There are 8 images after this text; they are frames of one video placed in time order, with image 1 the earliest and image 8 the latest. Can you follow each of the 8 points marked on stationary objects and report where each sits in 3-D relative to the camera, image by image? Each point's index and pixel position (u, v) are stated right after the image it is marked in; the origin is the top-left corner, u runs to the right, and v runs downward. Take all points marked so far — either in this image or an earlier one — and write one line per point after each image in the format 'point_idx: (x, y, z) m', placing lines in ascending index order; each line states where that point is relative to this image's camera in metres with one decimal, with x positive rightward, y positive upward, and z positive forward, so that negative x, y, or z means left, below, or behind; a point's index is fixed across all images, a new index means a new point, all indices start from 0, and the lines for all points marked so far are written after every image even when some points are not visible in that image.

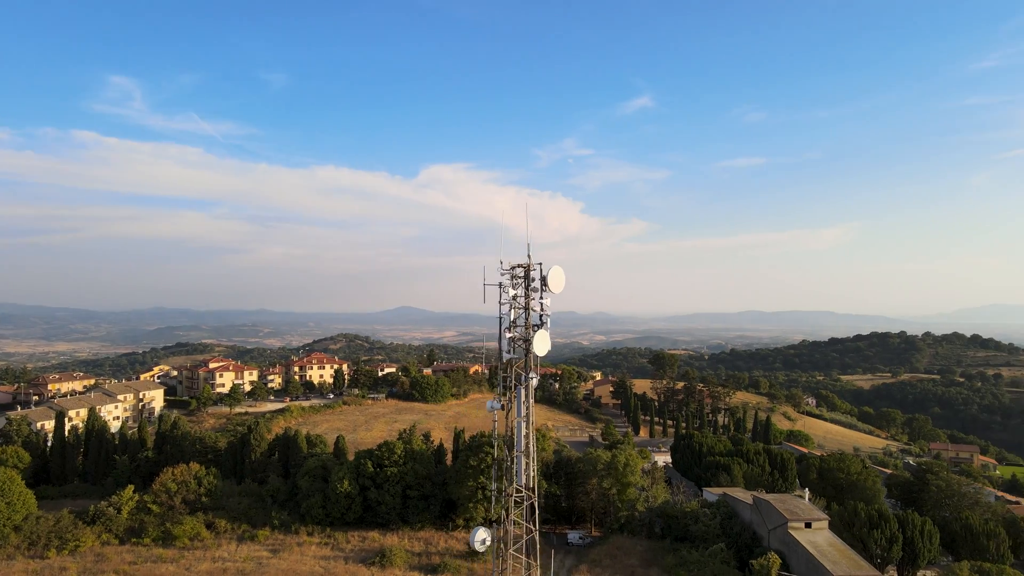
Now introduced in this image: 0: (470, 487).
0: (-0.9, -4.5, +16.3) m
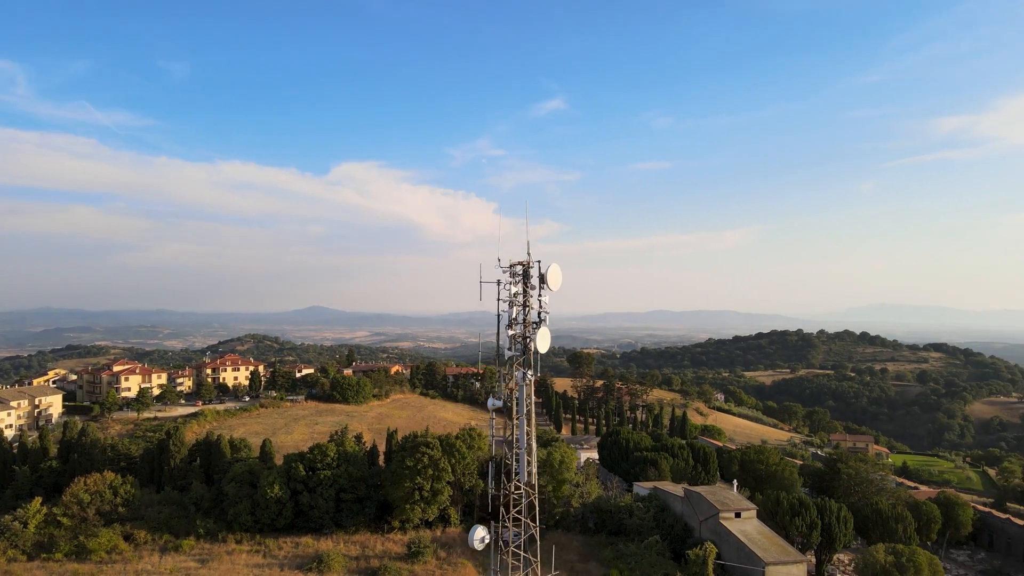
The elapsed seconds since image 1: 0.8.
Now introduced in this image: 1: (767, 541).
0: (-2.4, -4.5, +16.1) m
1: (+4.8, -4.7, +13.4) m
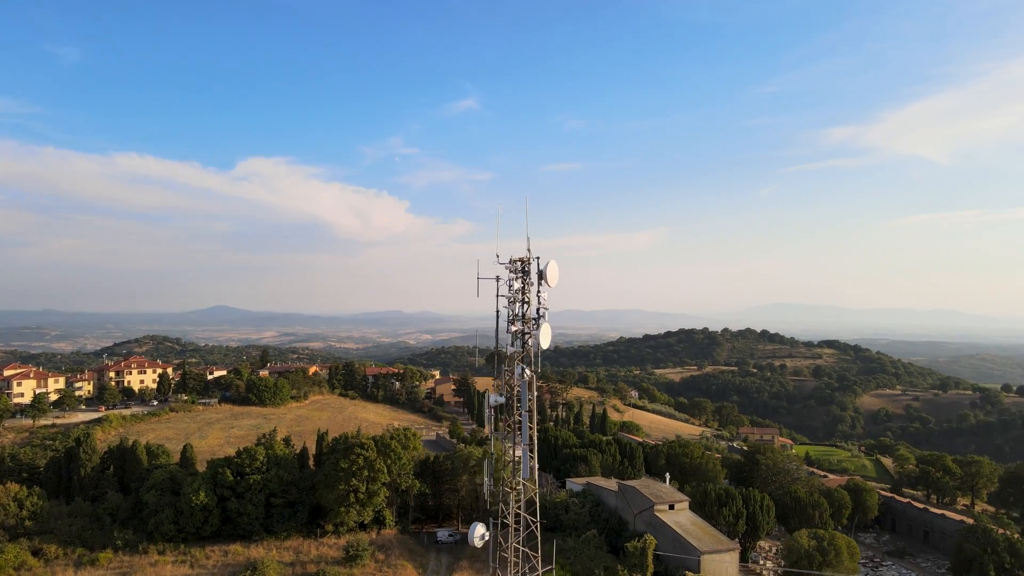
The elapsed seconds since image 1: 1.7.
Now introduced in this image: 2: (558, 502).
0: (-3.8, -4.5, +15.8) m
1: (+3.7, -4.7, +13.8) m
2: (+1.1, -5.0, +16.7) m
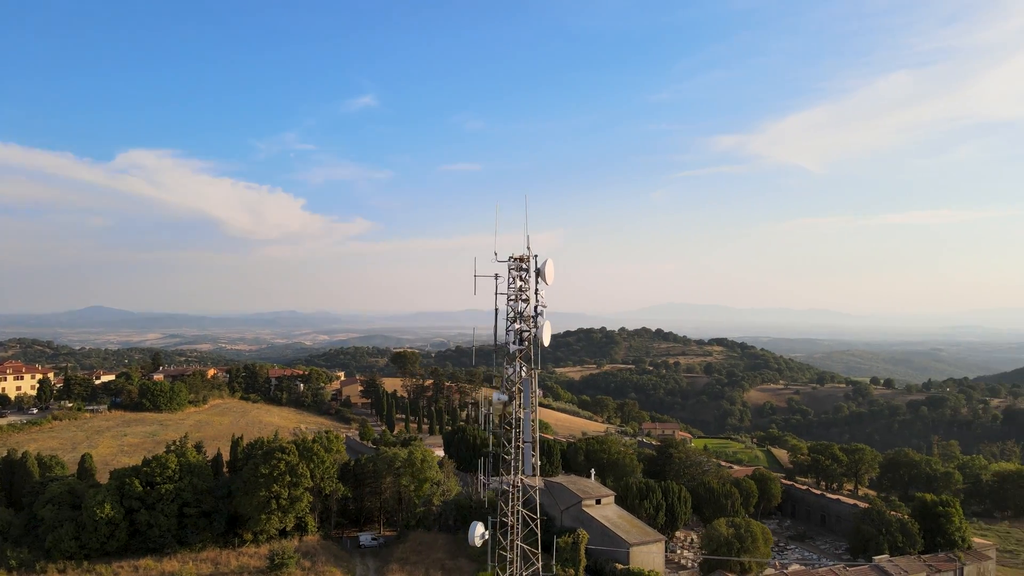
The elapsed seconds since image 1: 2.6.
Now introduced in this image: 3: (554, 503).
0: (-5.3, -4.4, +15.2) m
1: (+2.3, -4.7, +14.2) m
2: (-0.6, -5.0, +16.7) m
3: (+0.9, -4.7, +15.9) m
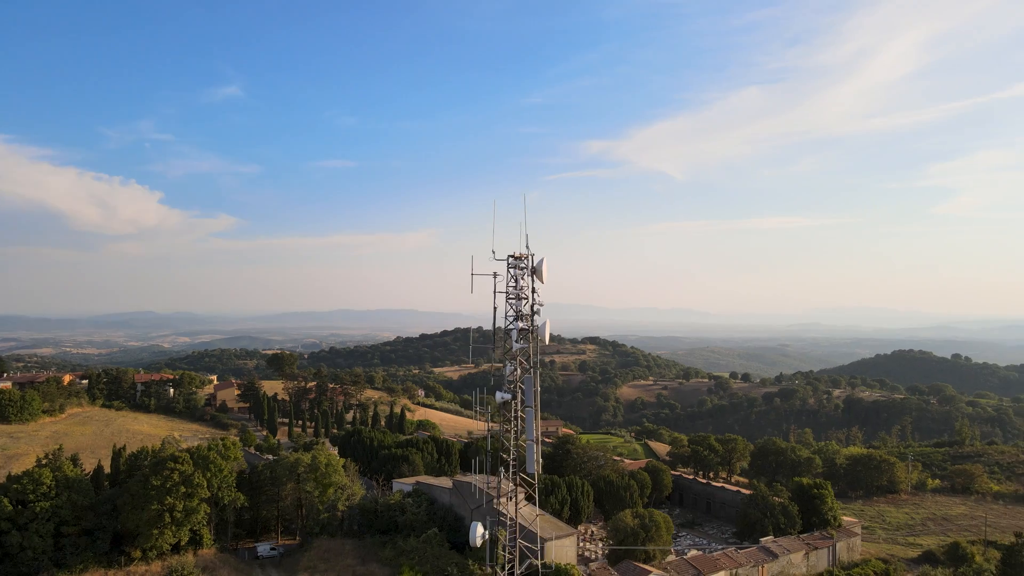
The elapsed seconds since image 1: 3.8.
0: (-7.1, -4.4, +14.2) m
1: (+0.6, -4.7, +14.5) m
2: (-2.7, -5.0, +16.5) m
3: (-1.1, -4.7, +15.9) m
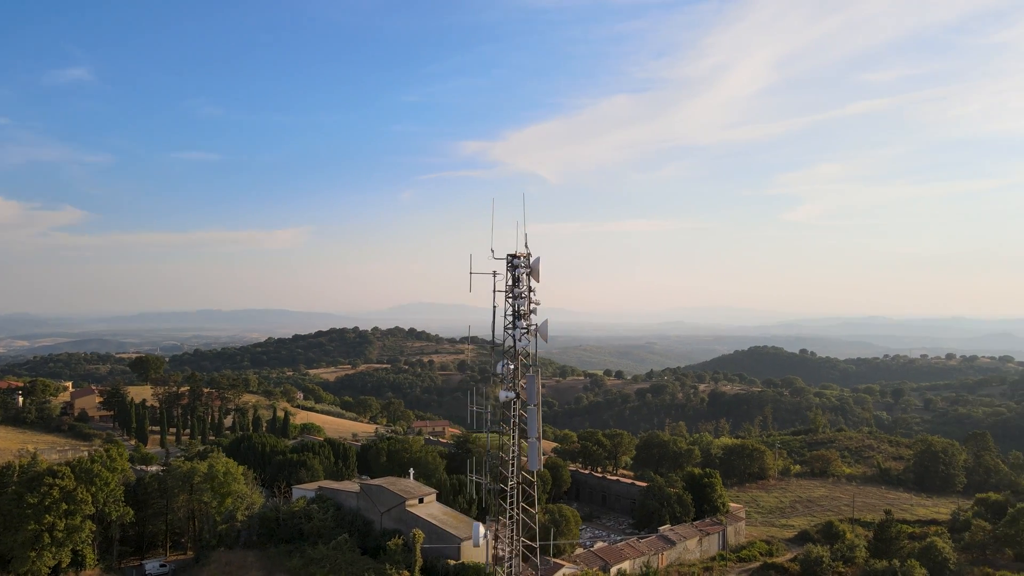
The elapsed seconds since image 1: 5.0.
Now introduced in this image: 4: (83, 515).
0: (-8.7, -4.4, +12.9) m
1: (-1.2, -4.7, +14.4) m
2: (-4.8, -4.9, +15.9) m
3: (-3.0, -4.7, +15.5) m
4: (-8.2, -4.3, +13.7) m
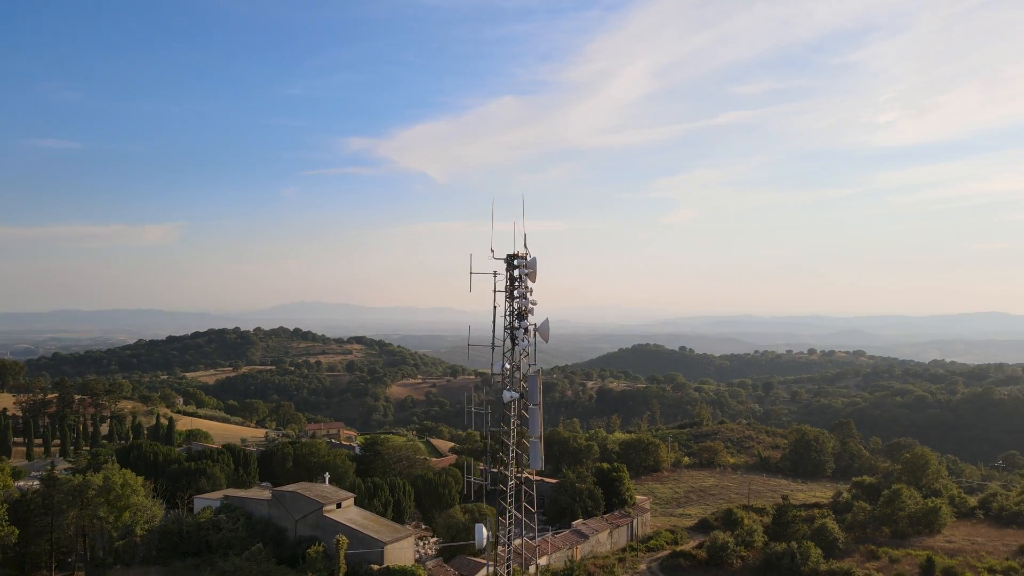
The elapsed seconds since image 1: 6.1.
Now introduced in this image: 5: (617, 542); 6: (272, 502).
0: (-9.9, -4.4, +11.5) m
1: (-2.7, -4.6, +14.1) m
2: (-6.5, -4.9, +15.0) m
3: (-4.7, -4.7, +15.0) m
4: (-9.6, -4.3, +12.4) m
5: (+2.9, -6.9, +19.6) m
6: (-5.1, -4.6, +15.3) m
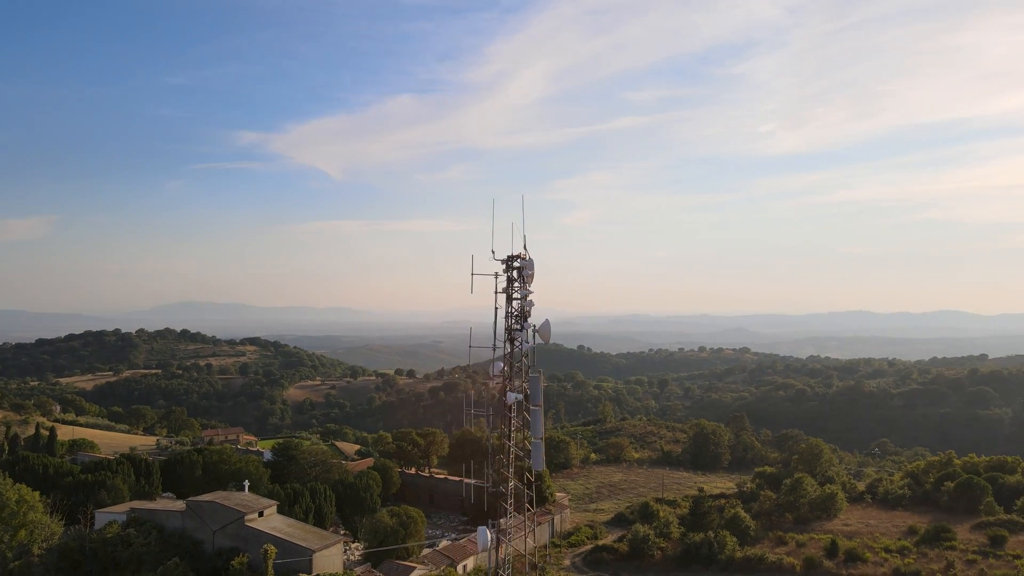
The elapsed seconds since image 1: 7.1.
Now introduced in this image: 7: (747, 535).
0: (-10.8, -4.3, +10.2) m
1: (-4.0, -4.6, +13.7) m
2: (-7.9, -4.9, +14.1) m
3: (-6.1, -4.7, +14.3) m
4: (-10.6, -4.3, +11.1) m
5: (+0.8, -7.0, +19.9) m
6: (-6.5, -4.6, +14.6) m
7: (+5.8, -6.1, +17.8) m
